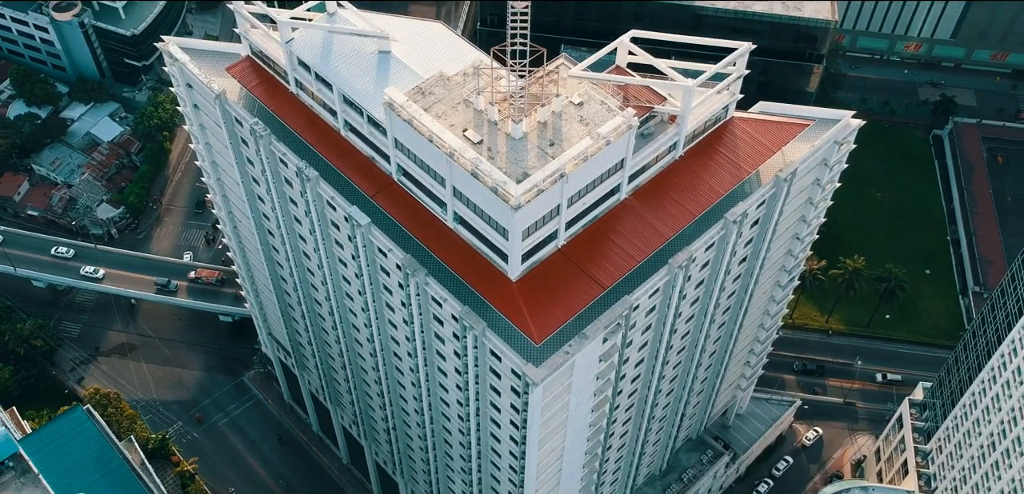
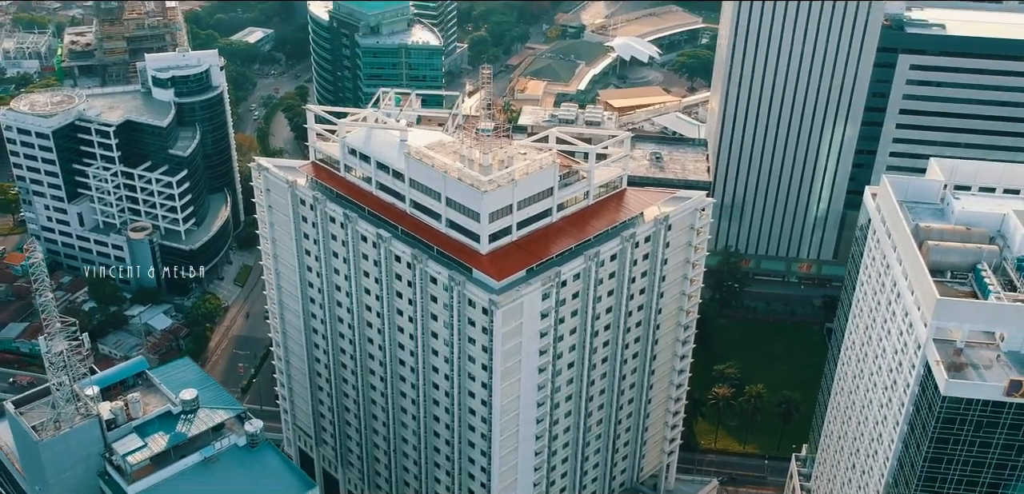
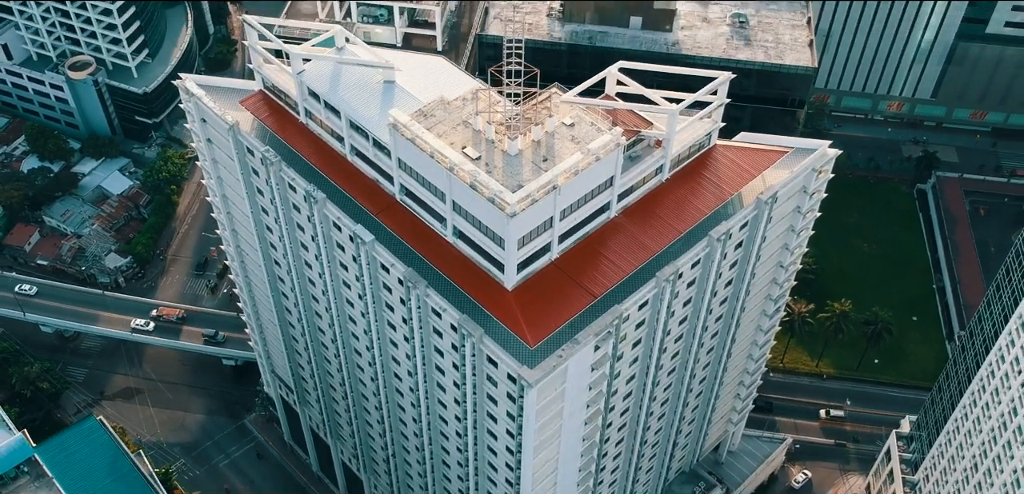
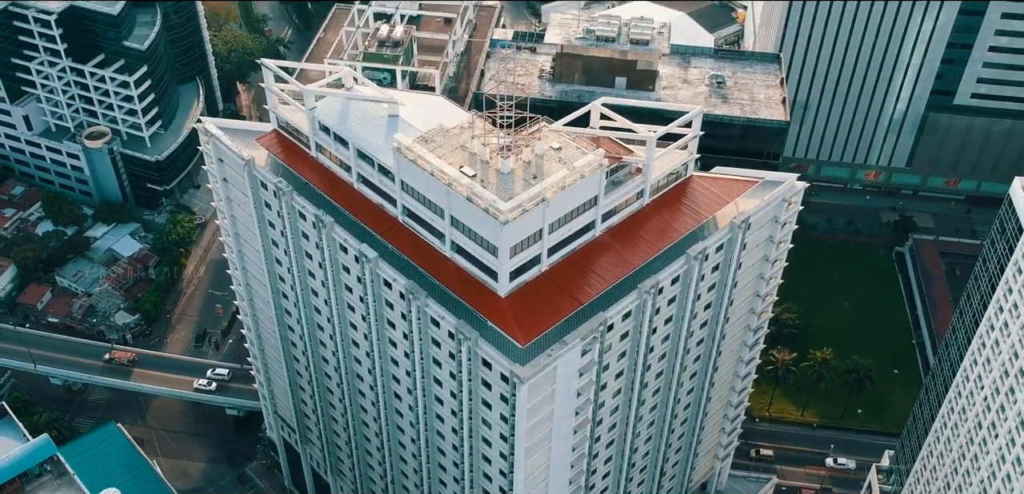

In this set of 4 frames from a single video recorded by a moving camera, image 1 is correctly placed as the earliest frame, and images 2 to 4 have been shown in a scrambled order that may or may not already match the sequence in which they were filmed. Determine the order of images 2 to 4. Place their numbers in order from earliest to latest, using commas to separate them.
3, 4, 2
